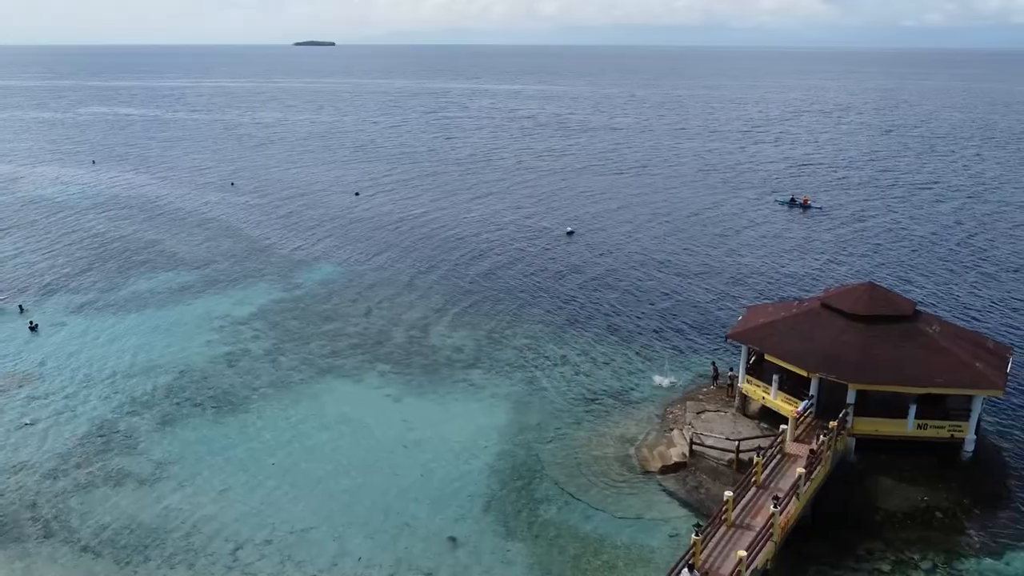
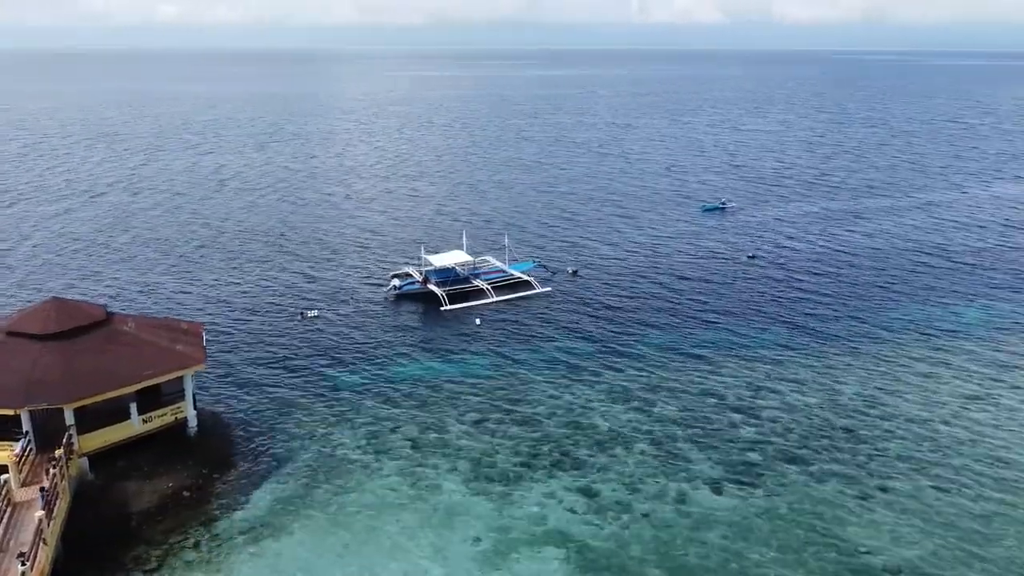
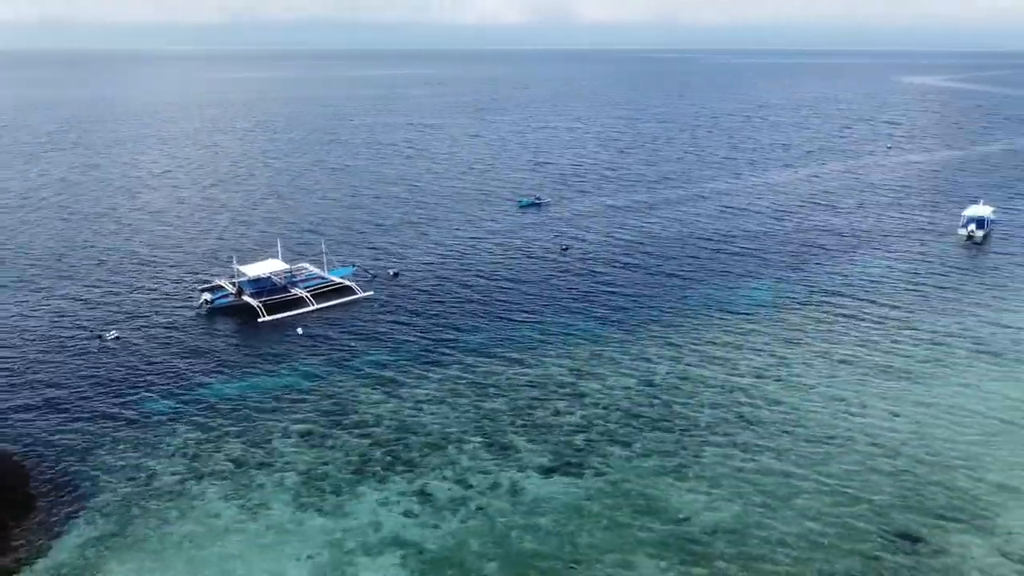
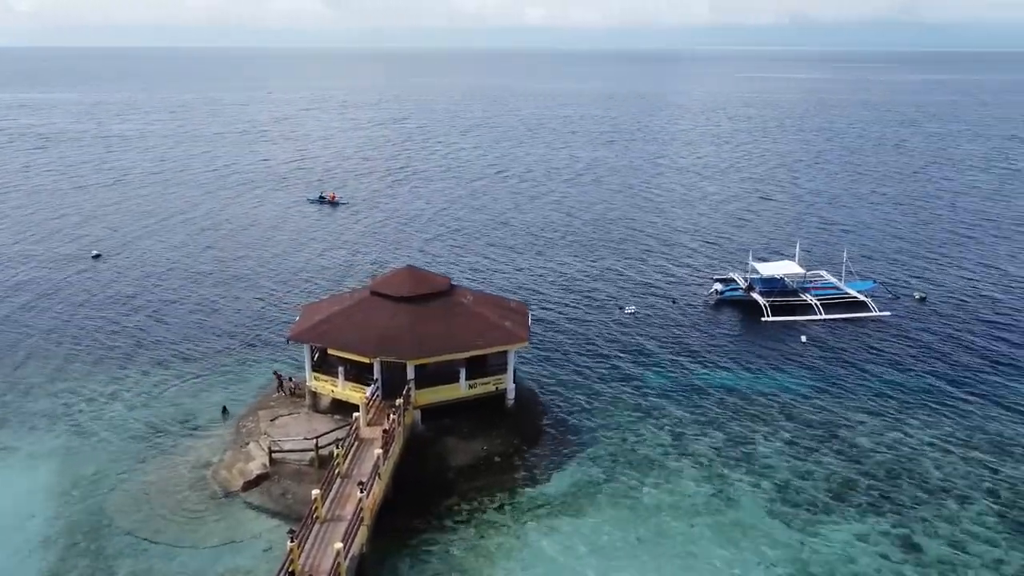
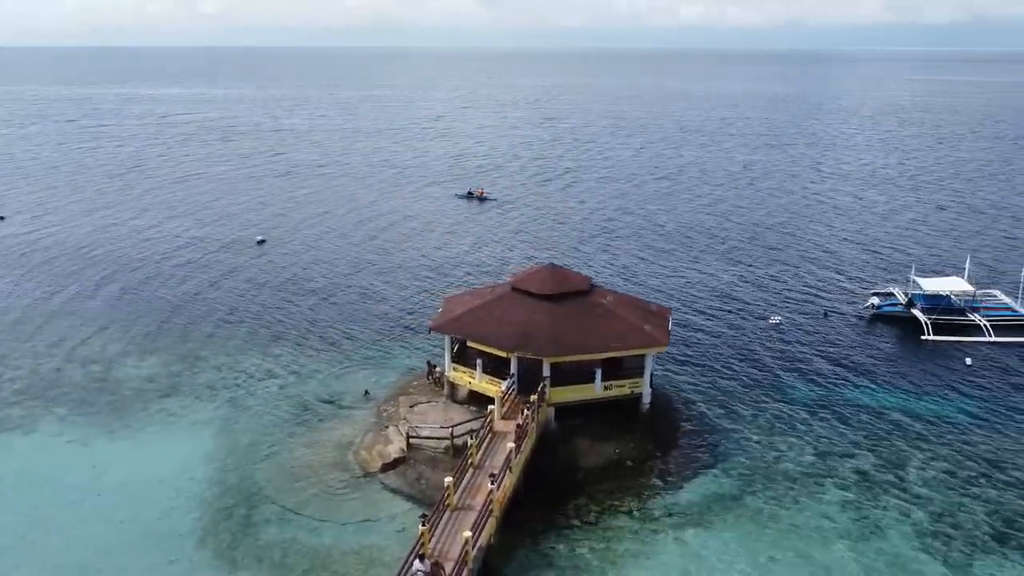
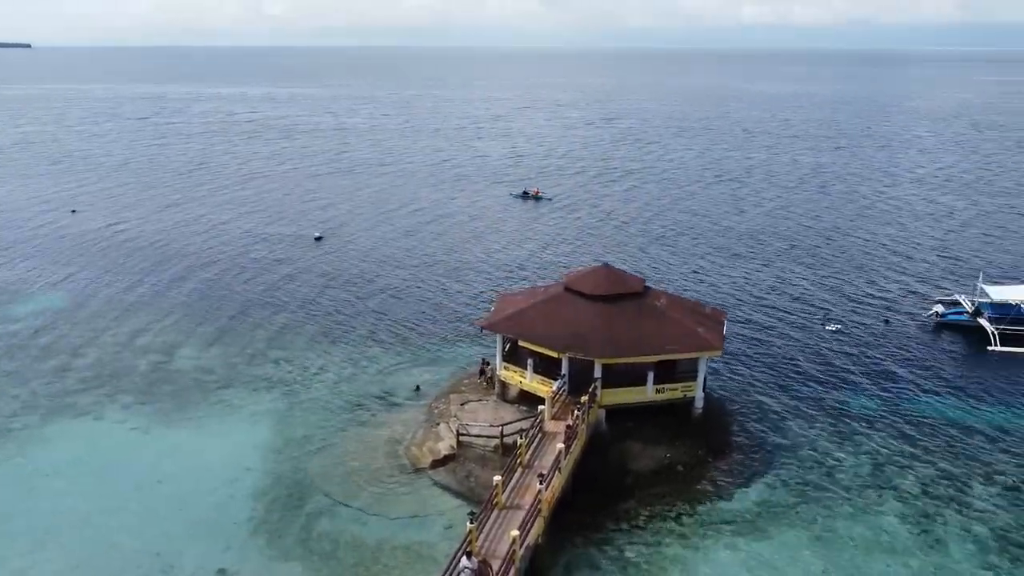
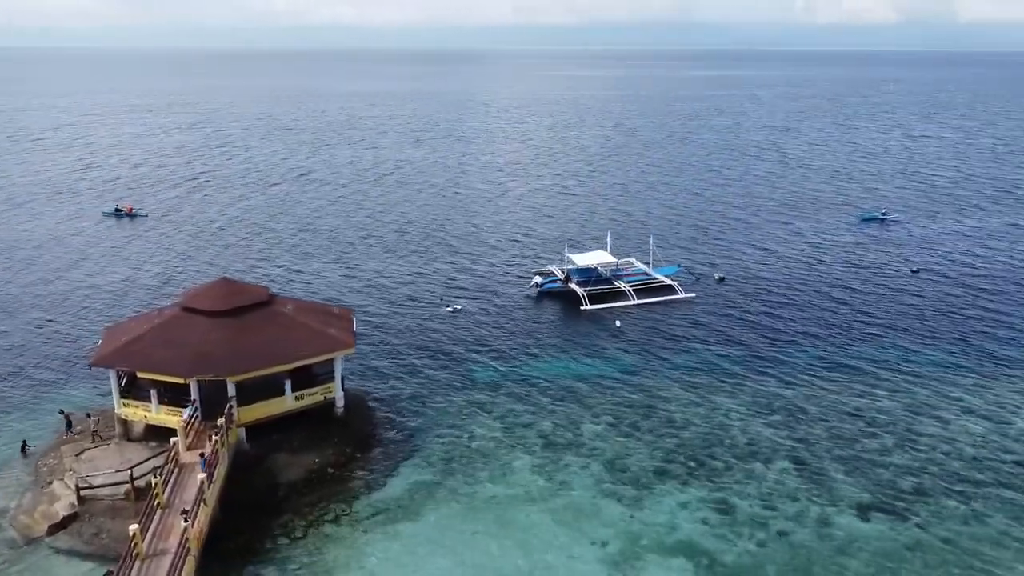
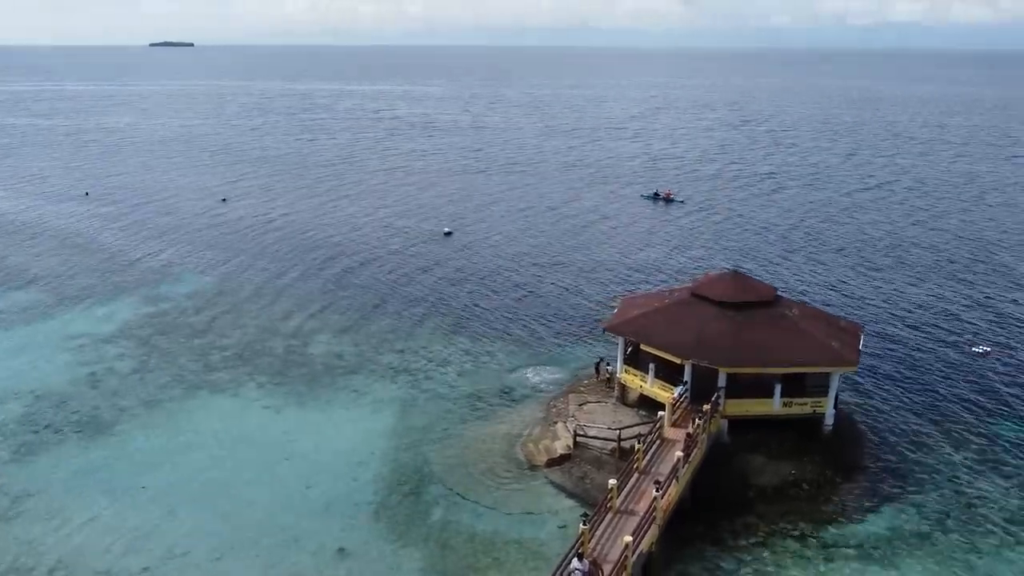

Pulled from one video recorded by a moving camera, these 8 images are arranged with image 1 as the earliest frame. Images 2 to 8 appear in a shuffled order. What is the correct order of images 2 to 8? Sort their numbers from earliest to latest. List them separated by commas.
8, 6, 5, 4, 7, 2, 3
